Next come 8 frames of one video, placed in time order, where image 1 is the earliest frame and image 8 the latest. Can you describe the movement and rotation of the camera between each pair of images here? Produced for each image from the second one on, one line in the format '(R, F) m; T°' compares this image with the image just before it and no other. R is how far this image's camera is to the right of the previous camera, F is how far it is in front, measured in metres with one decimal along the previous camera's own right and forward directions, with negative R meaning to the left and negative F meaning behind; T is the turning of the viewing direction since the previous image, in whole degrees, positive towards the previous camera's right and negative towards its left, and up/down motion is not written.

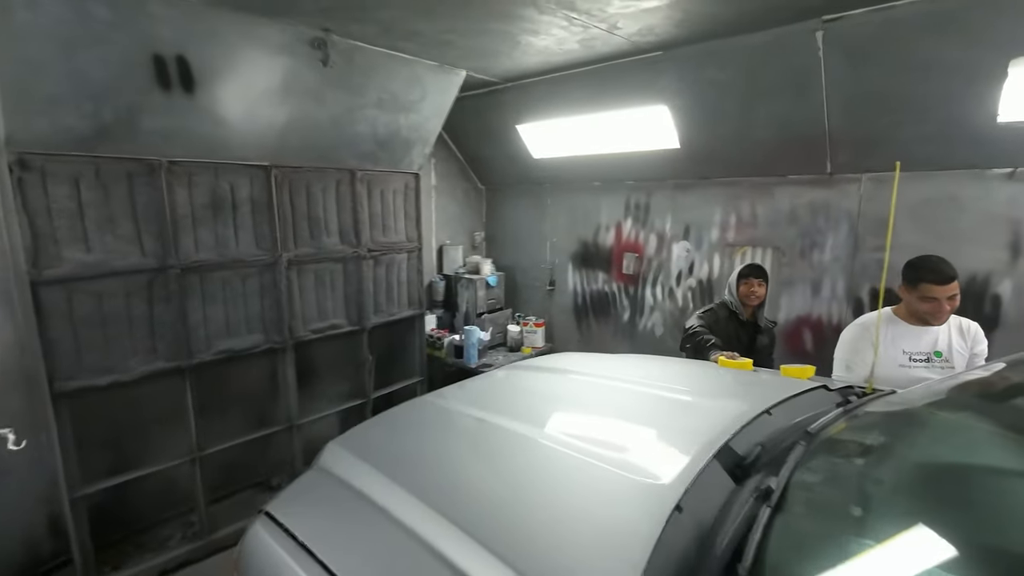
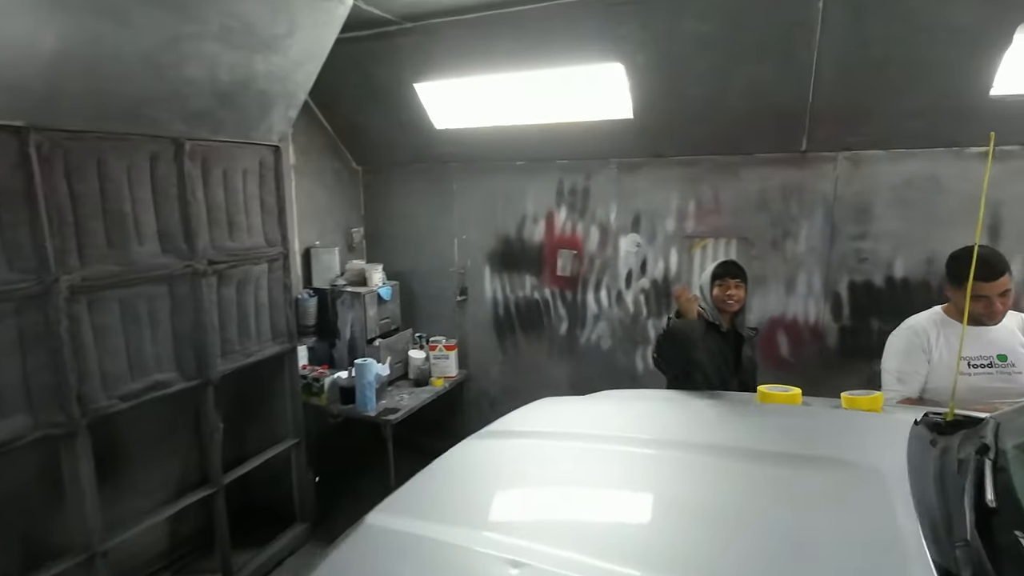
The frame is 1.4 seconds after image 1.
(-0.6, +1.1) m; +18°
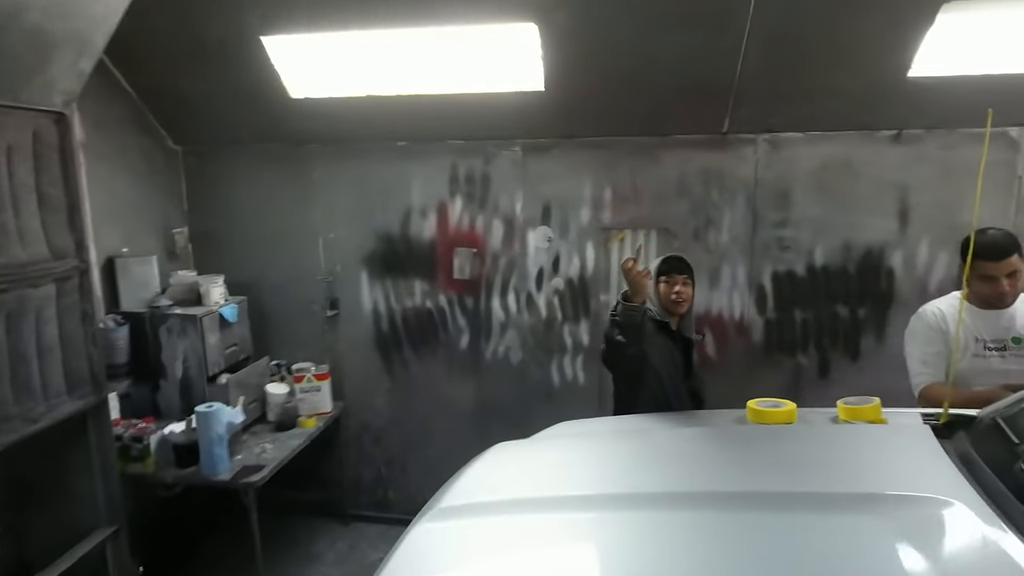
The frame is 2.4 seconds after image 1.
(-0.3, +0.6) m; +17°
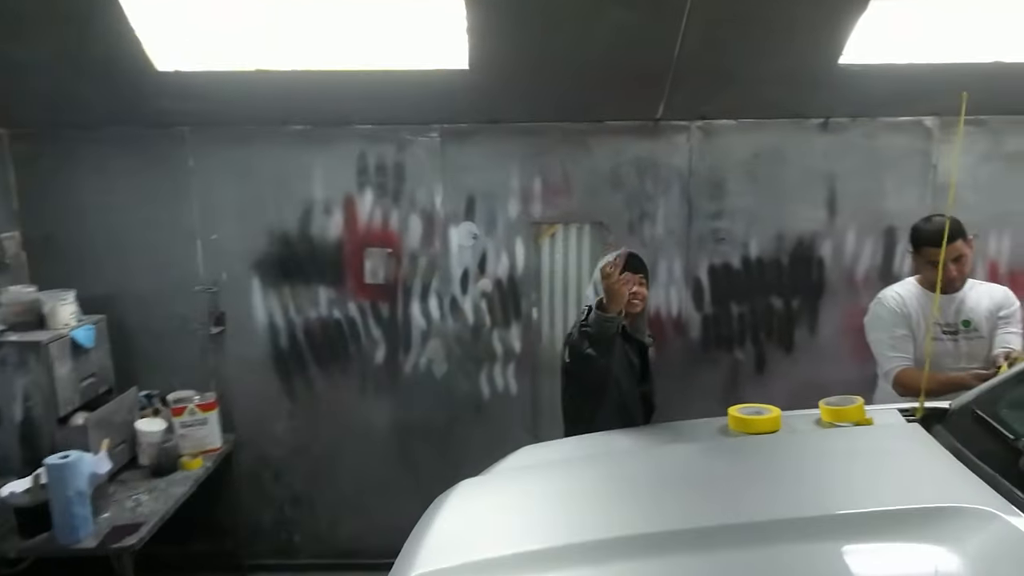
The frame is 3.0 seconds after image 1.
(-0.2, +0.3) m; +11°
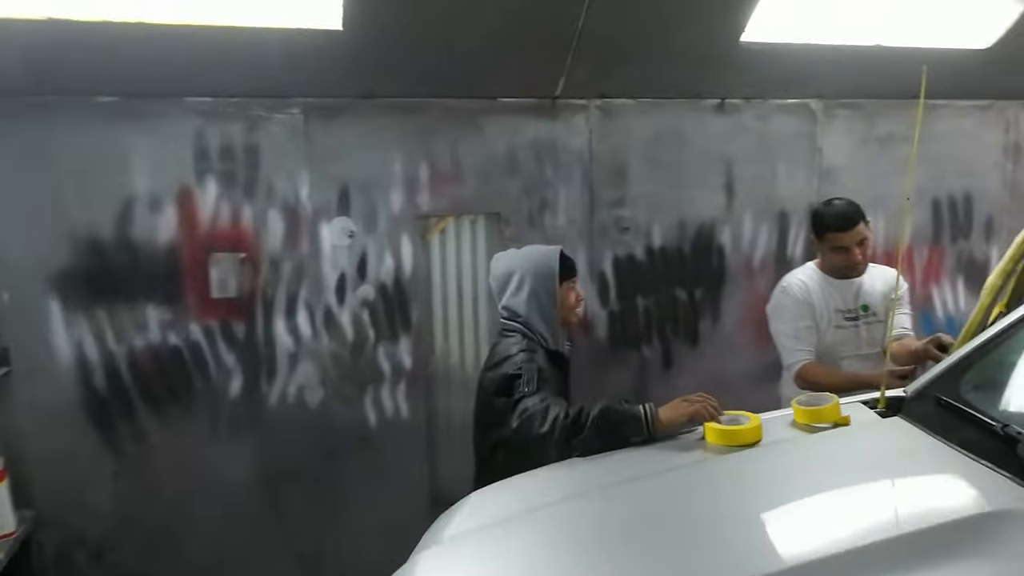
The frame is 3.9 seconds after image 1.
(-0.1, +0.4) m; +14°
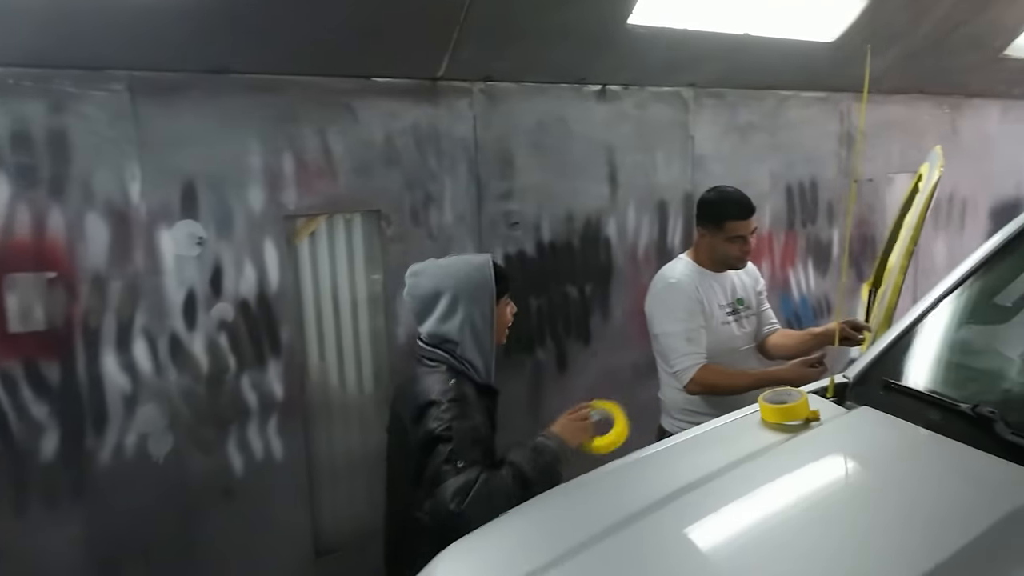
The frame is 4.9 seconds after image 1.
(-0.2, +0.2) m; +14°
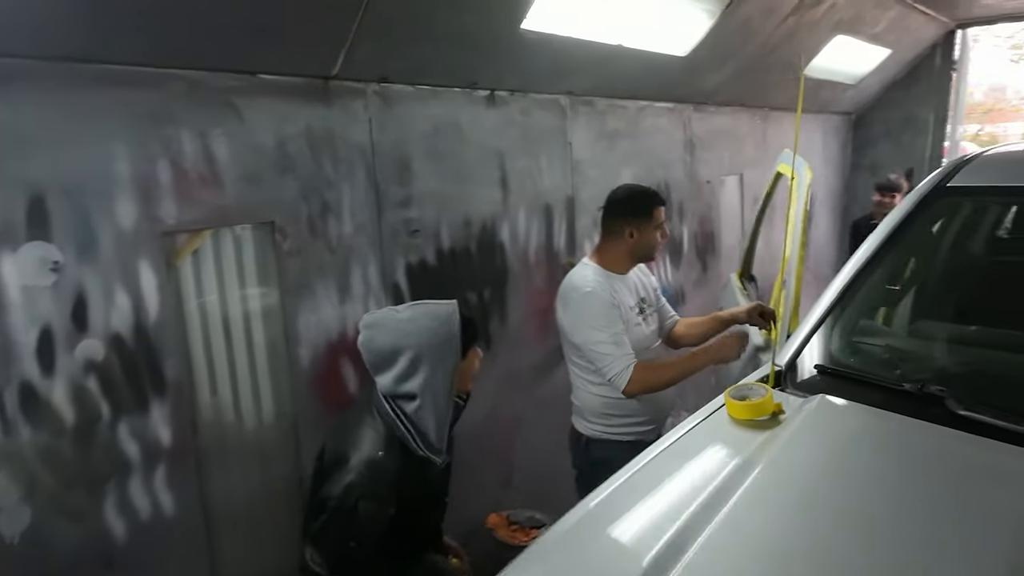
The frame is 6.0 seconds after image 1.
(-0.3, +0.1) m; +16°
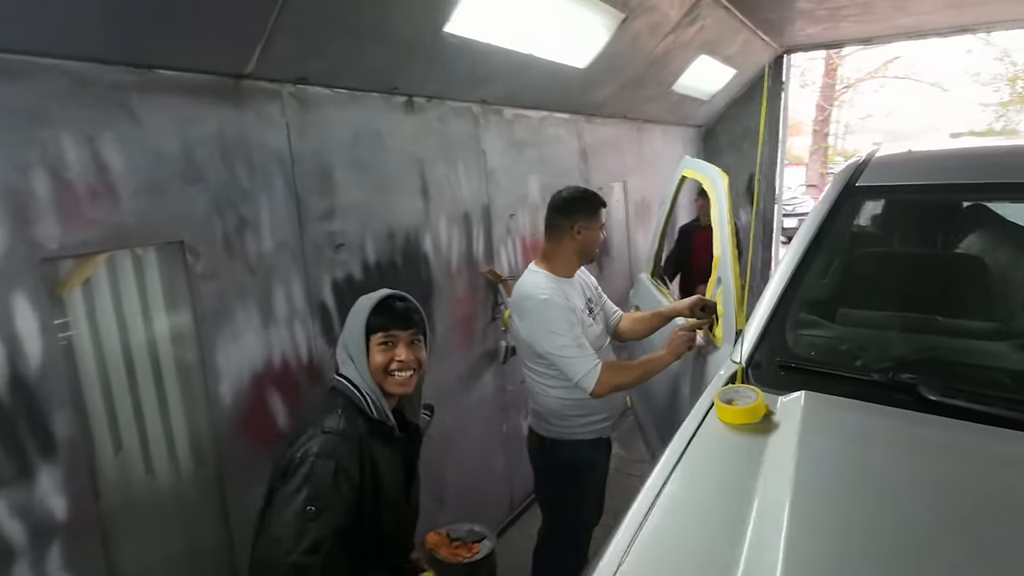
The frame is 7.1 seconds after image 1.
(-0.3, +0.1) m; +13°
